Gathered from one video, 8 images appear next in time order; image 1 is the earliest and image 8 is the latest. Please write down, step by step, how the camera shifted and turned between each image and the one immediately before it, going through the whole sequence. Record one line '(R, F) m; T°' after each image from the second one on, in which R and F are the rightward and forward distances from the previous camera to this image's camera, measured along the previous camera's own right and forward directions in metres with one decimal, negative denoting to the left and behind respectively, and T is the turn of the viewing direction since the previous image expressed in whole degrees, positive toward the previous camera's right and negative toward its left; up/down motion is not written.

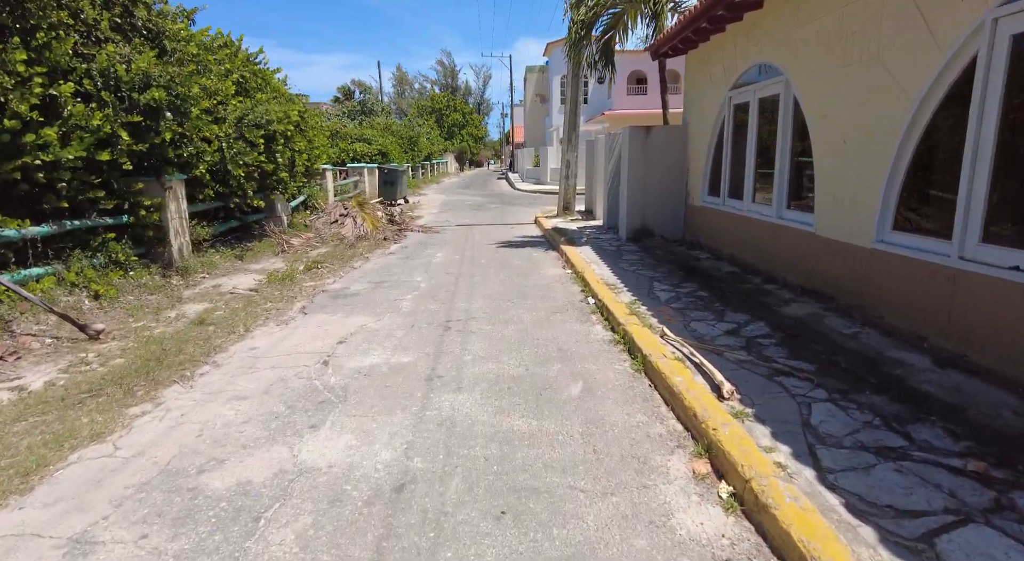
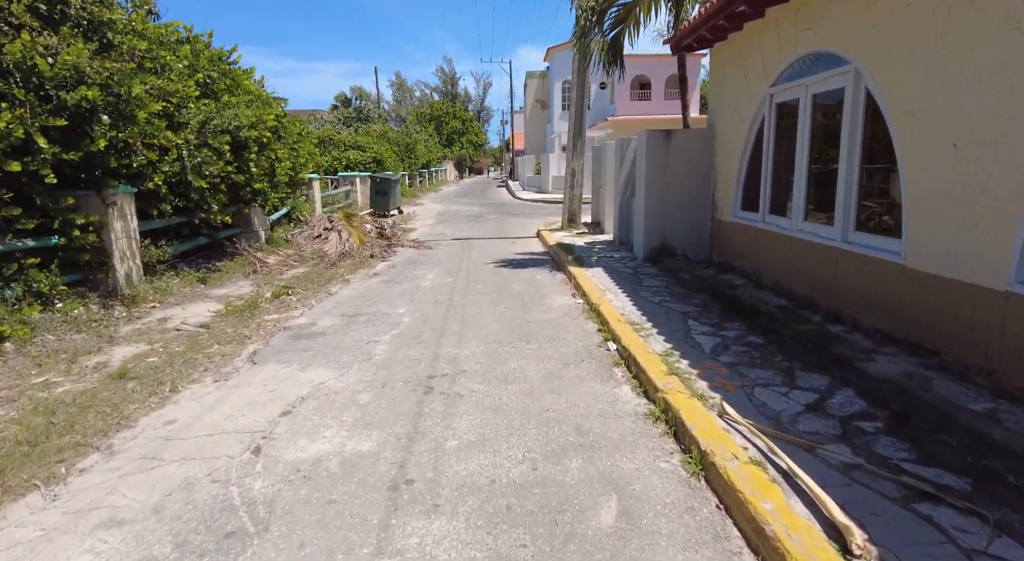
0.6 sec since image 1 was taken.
(0.0, +1.2) m; 0°
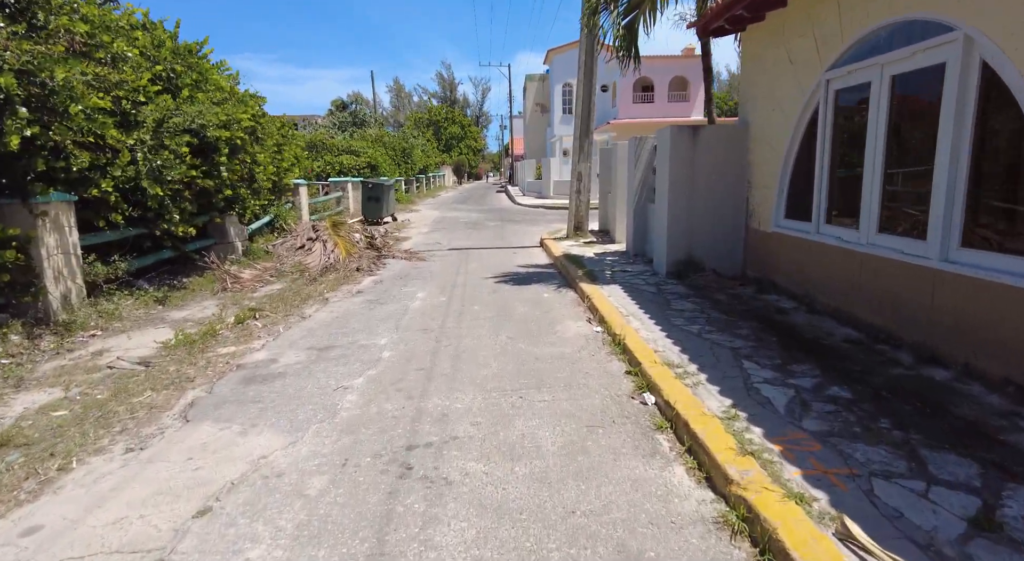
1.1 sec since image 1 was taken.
(0.0, +1.1) m; 0°
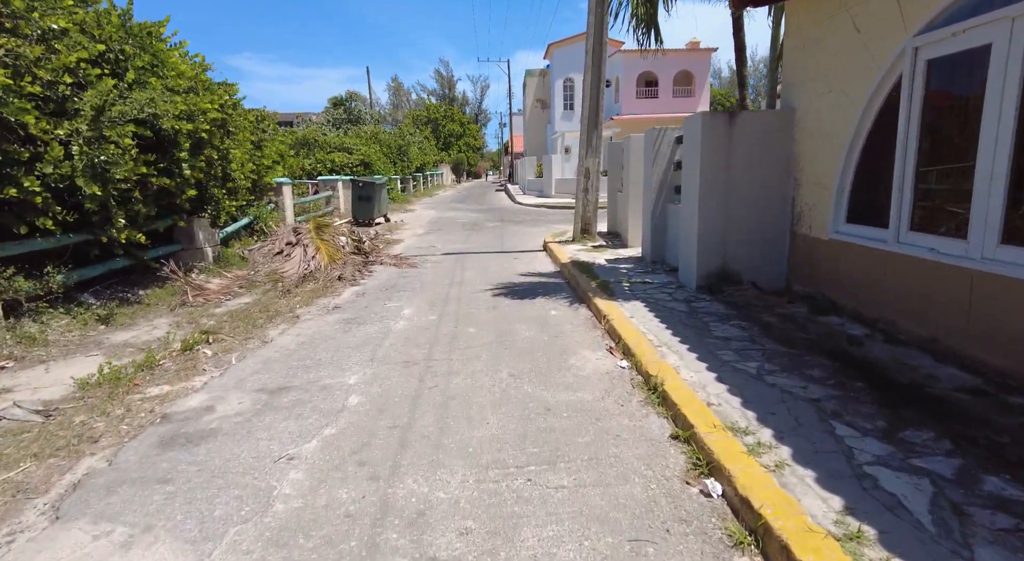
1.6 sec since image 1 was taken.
(0.0, +1.2) m; 0°
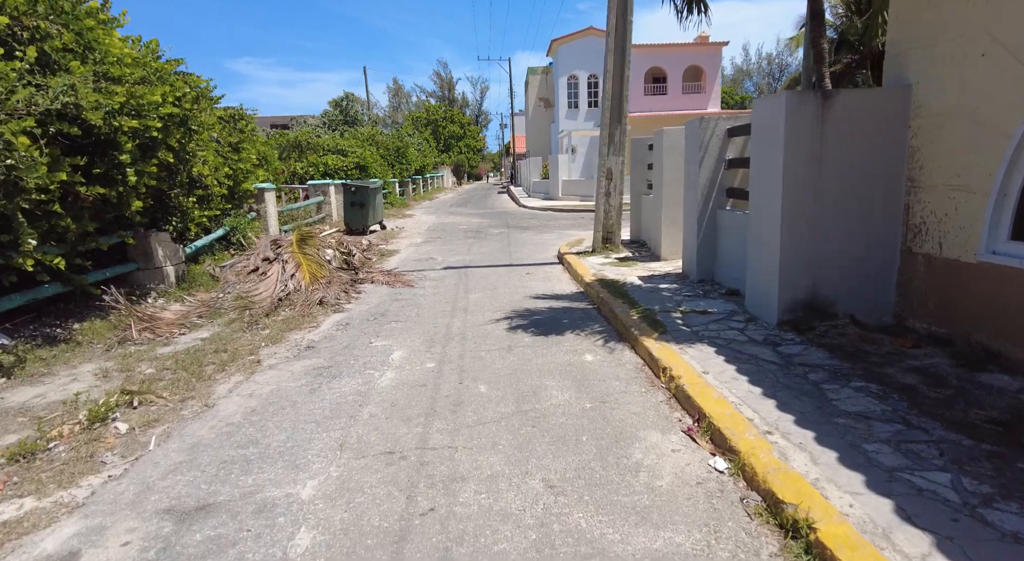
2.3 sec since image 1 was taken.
(-0.2, +1.5) m; 0°
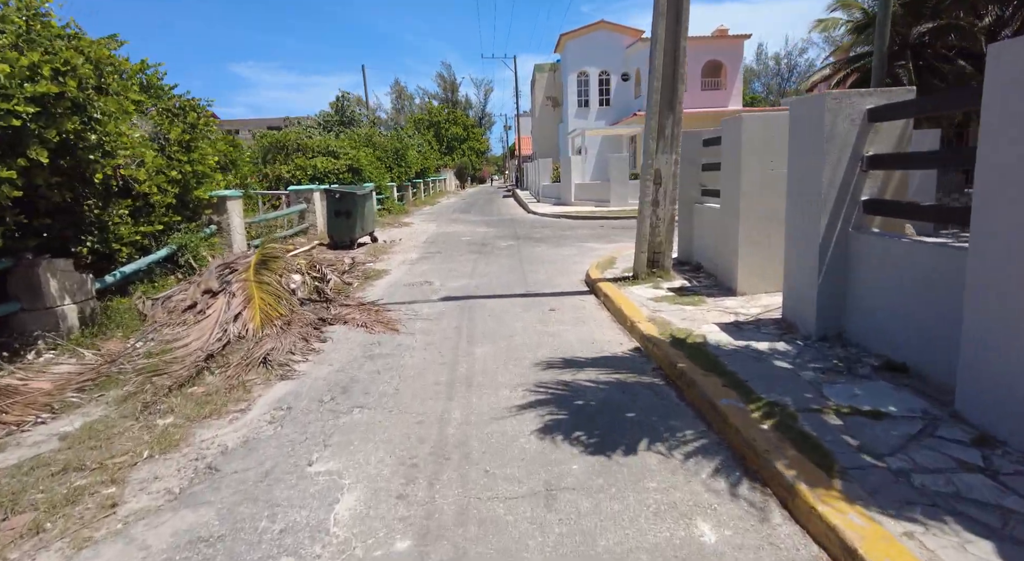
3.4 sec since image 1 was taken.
(-0.2, +2.4) m; 0°
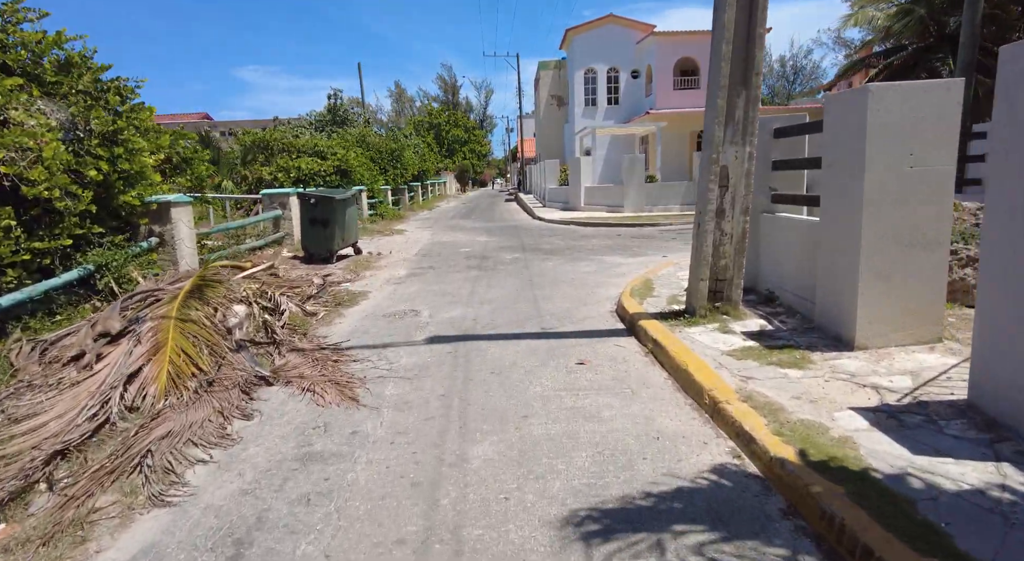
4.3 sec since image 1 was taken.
(-0.1, +2.1) m; 0°
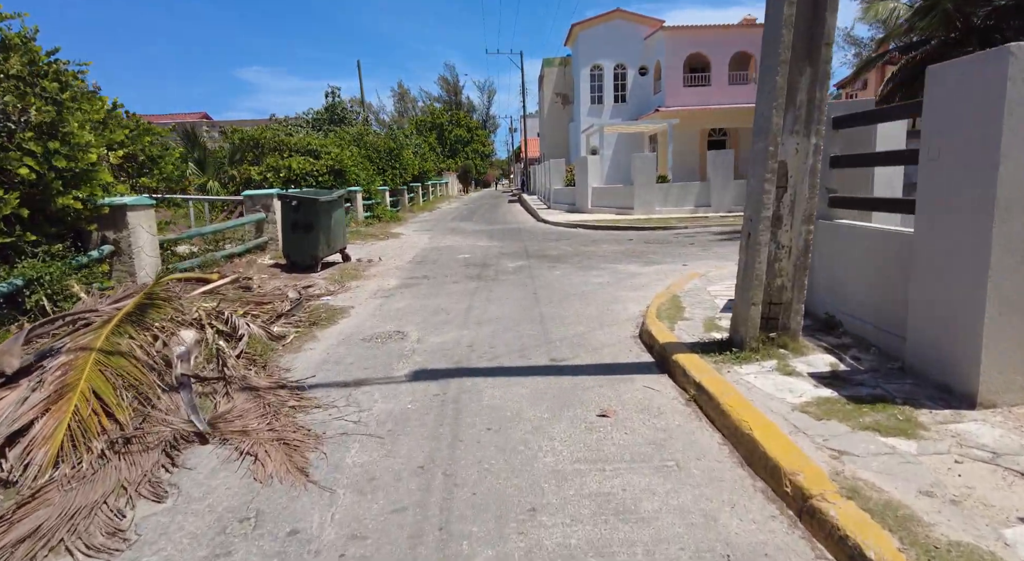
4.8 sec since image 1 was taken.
(0.0, +1.2) m; 0°
